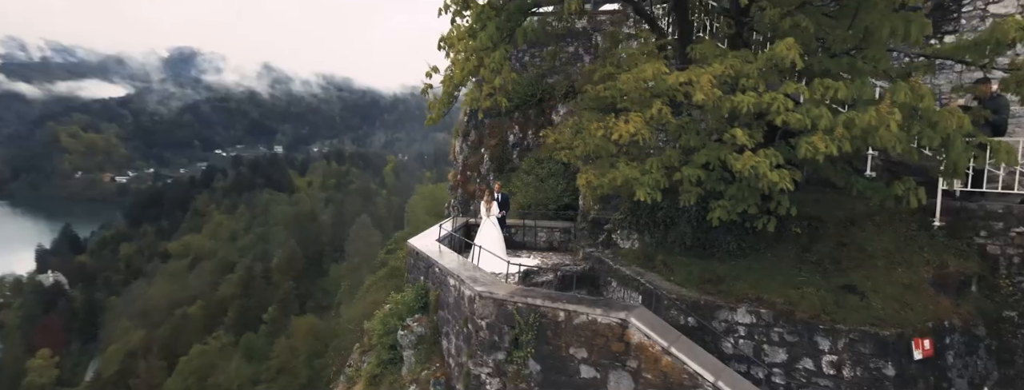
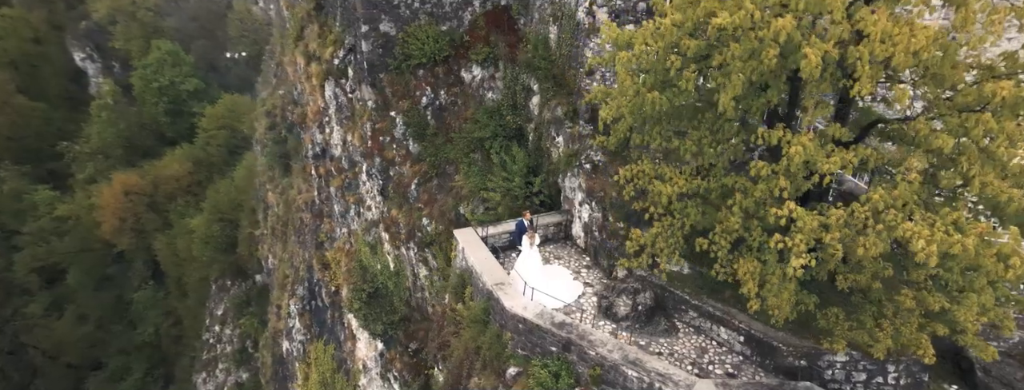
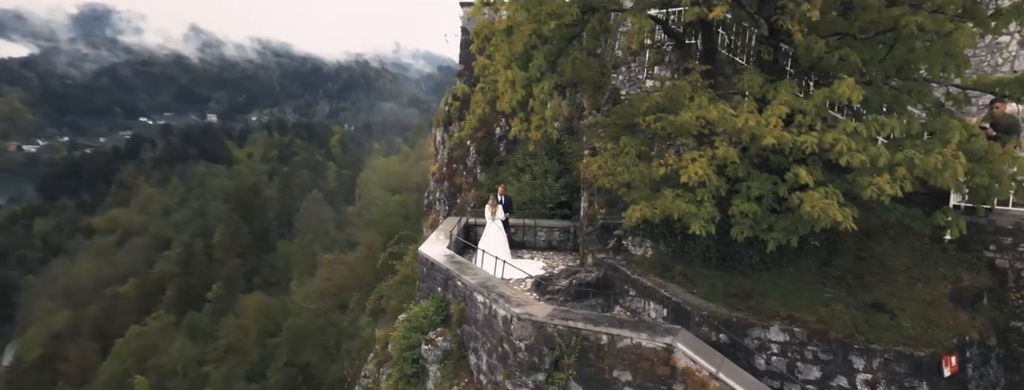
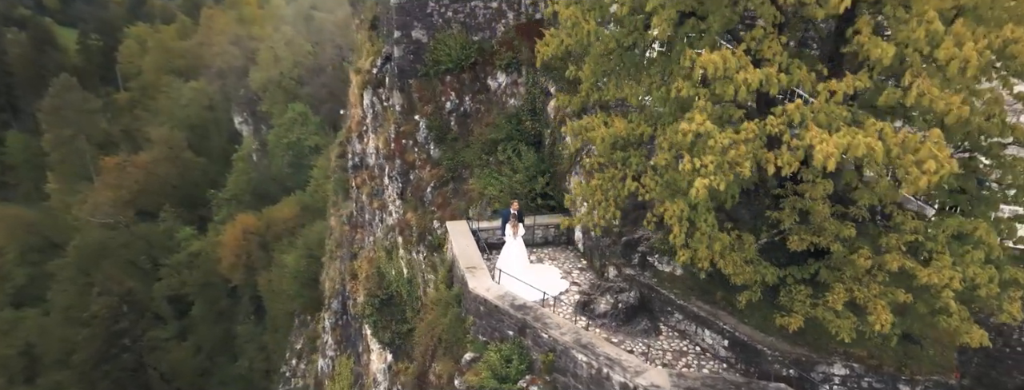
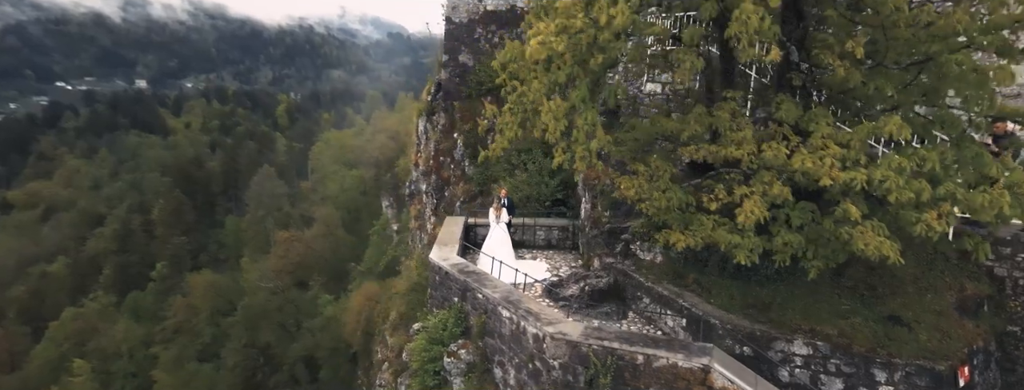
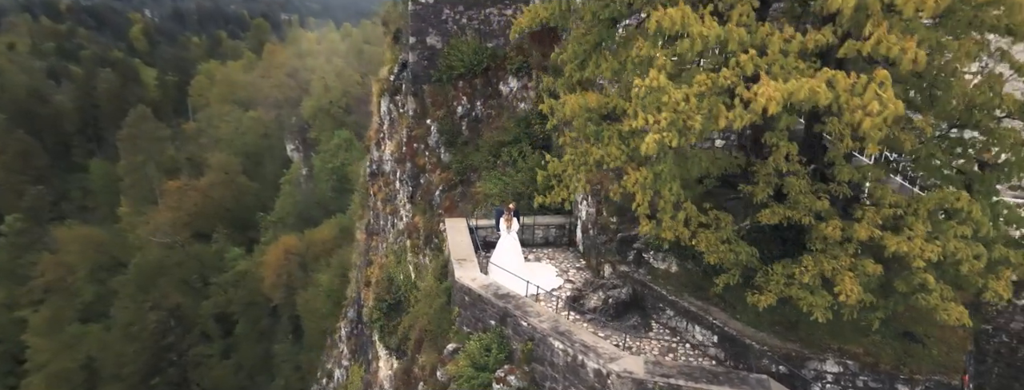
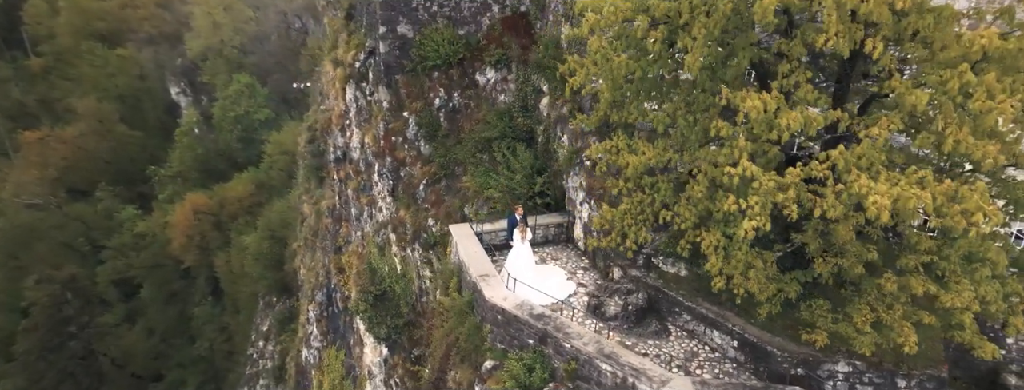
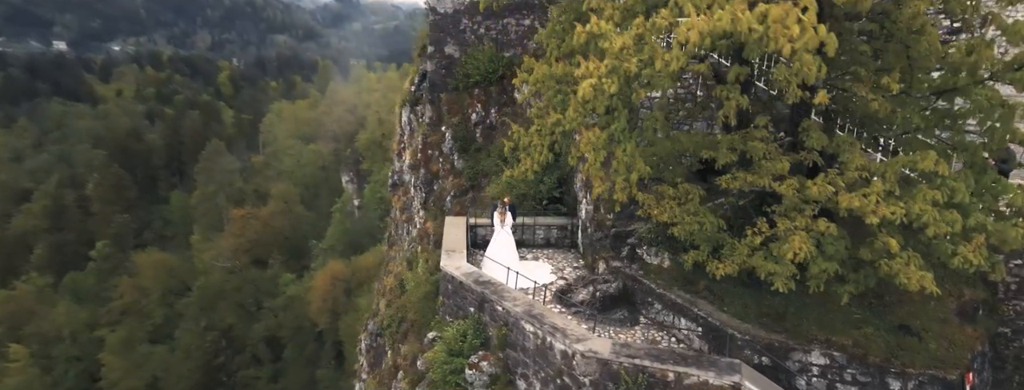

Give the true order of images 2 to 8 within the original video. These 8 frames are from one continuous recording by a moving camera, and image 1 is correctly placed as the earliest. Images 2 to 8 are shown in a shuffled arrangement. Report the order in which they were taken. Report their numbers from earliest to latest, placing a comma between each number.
3, 5, 8, 6, 4, 7, 2
